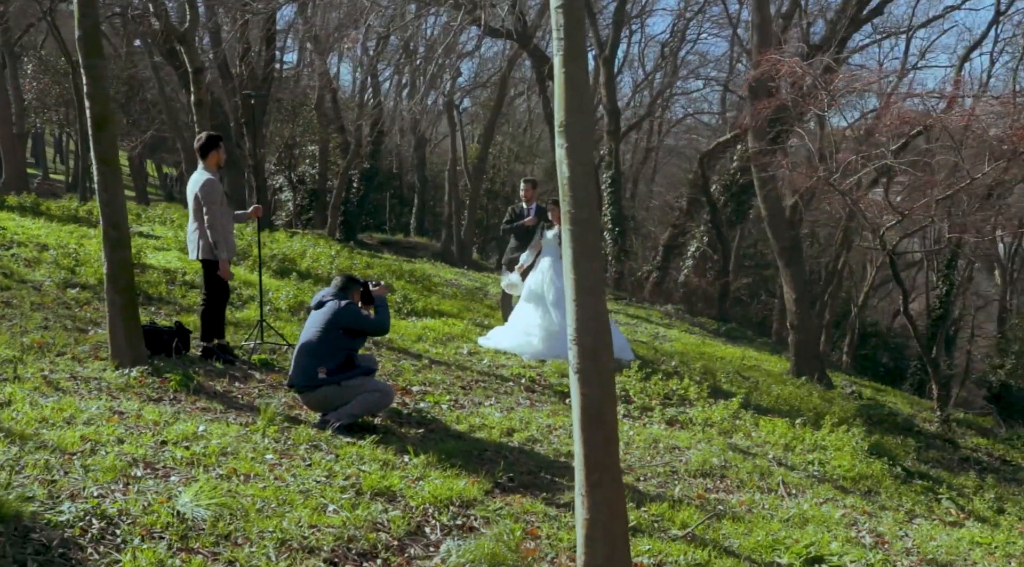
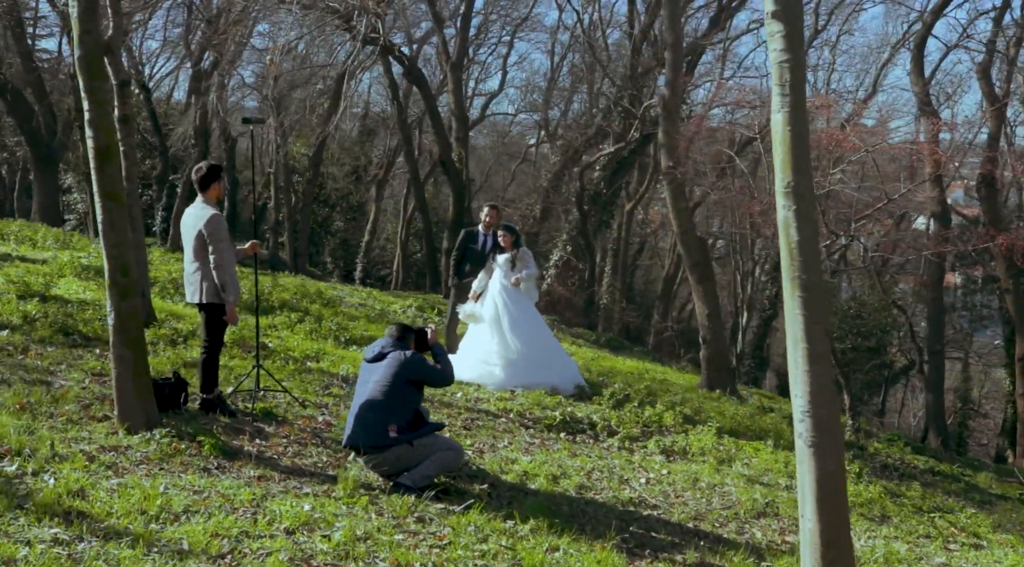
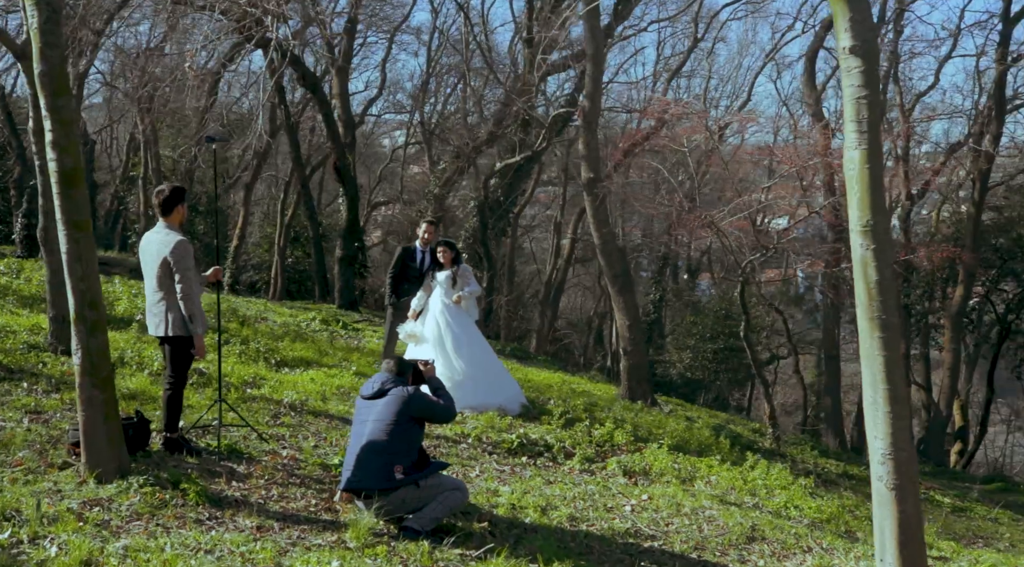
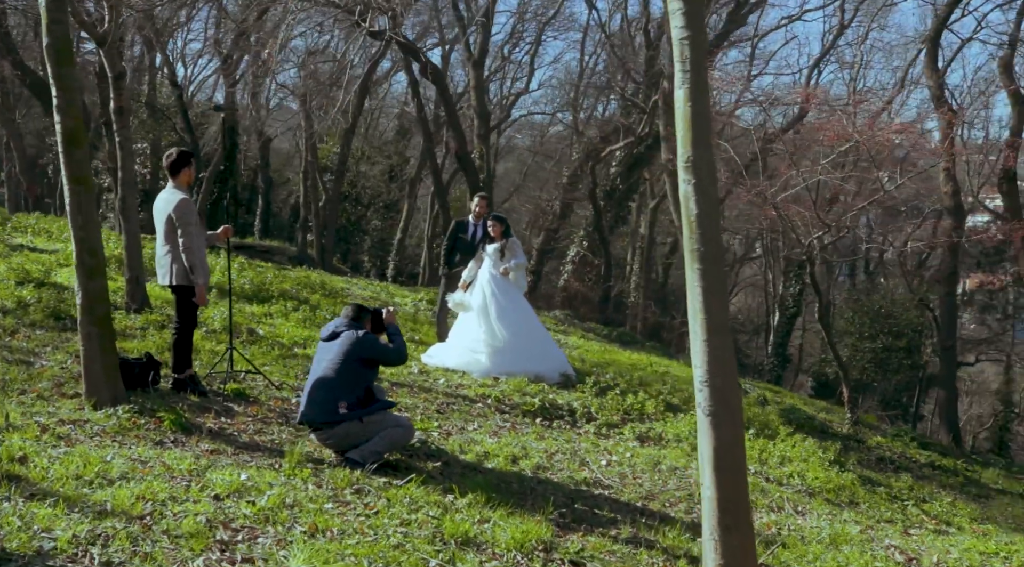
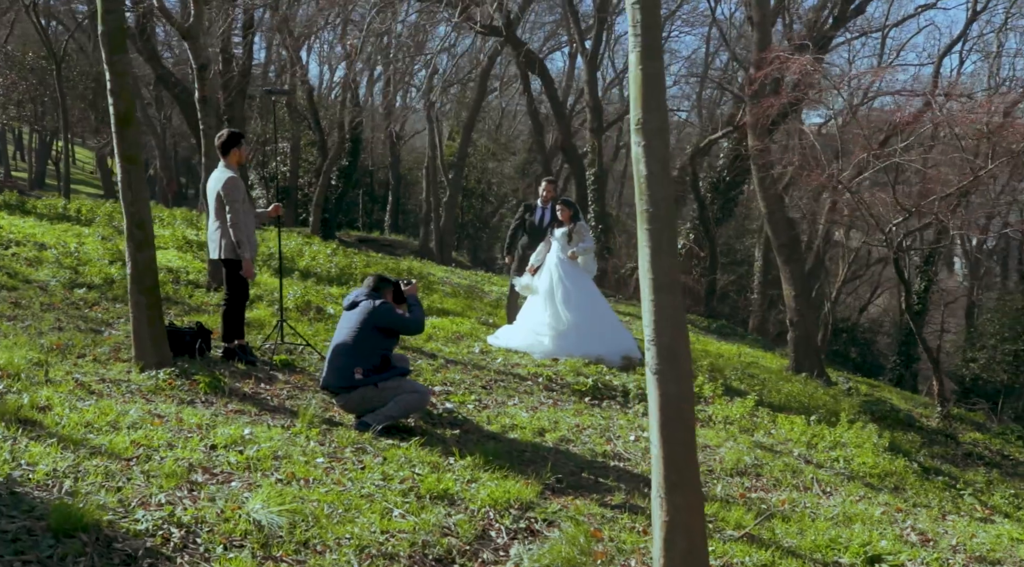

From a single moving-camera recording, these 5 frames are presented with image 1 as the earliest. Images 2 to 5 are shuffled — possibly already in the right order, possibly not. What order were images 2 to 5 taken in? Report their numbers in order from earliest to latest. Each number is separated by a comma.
5, 4, 2, 3
